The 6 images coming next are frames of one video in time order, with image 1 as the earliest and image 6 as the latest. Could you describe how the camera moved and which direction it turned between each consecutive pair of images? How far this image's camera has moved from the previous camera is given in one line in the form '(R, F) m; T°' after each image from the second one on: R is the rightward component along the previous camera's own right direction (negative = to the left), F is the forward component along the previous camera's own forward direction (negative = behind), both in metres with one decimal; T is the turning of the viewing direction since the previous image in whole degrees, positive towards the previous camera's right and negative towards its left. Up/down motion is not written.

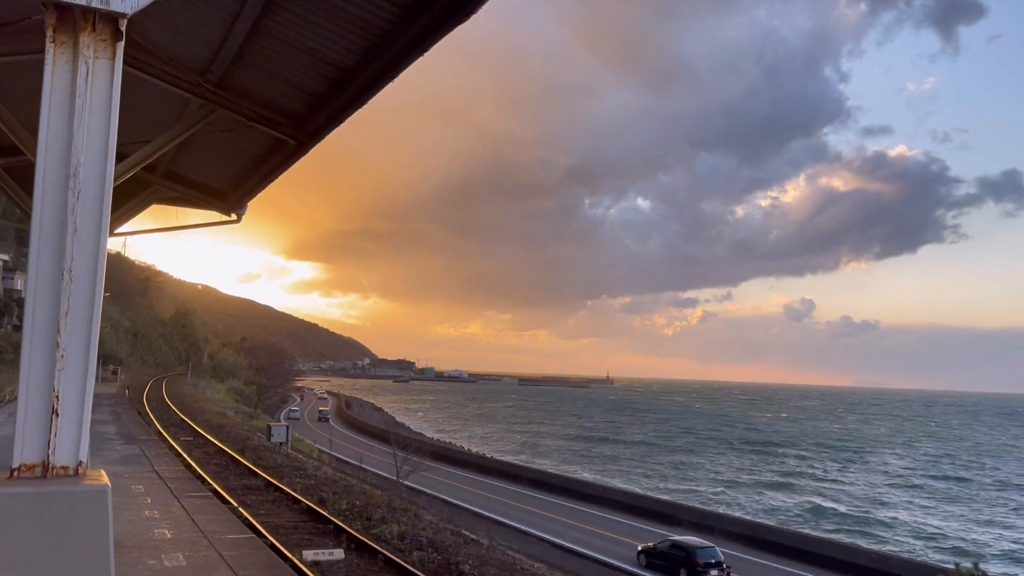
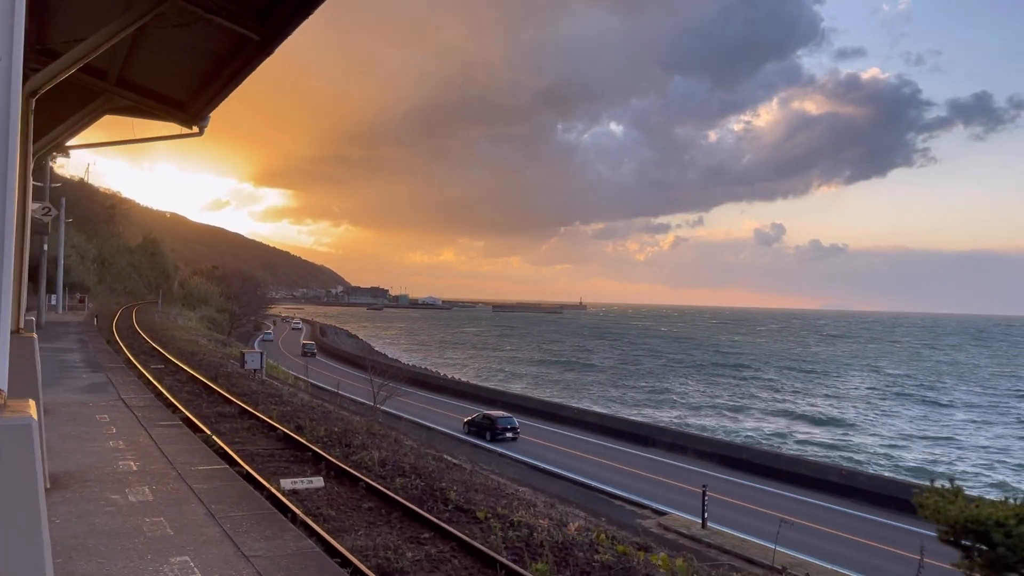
(-0.1, +0.6) m; +2°
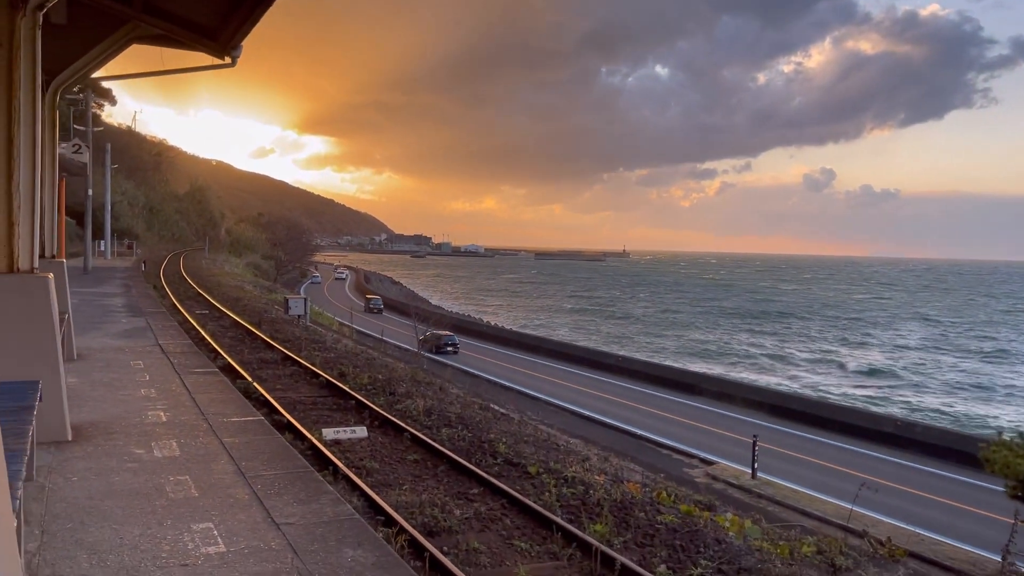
(-0.1, +0.7) m; -3°
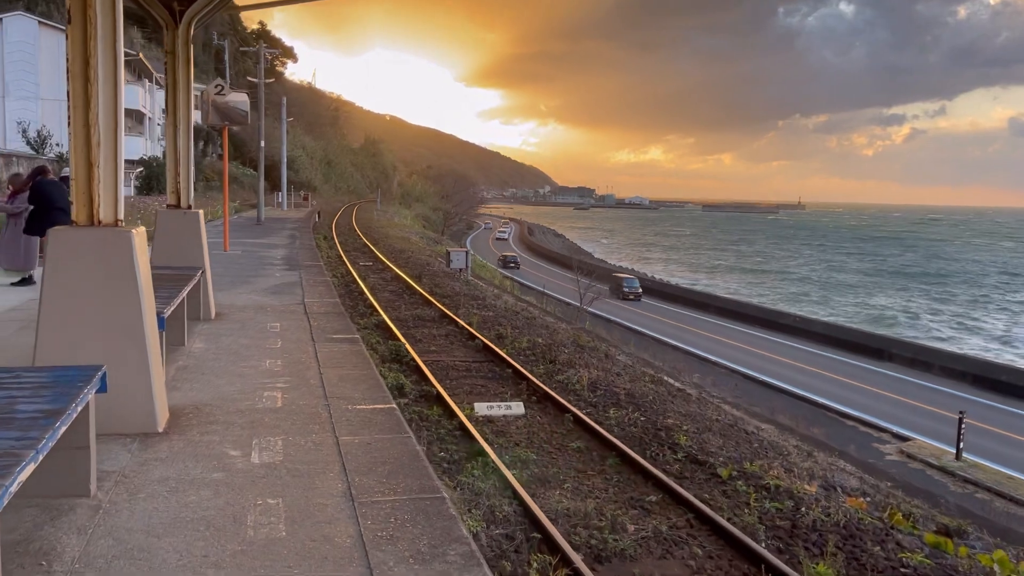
(-0.2, +1.5) m; -11°
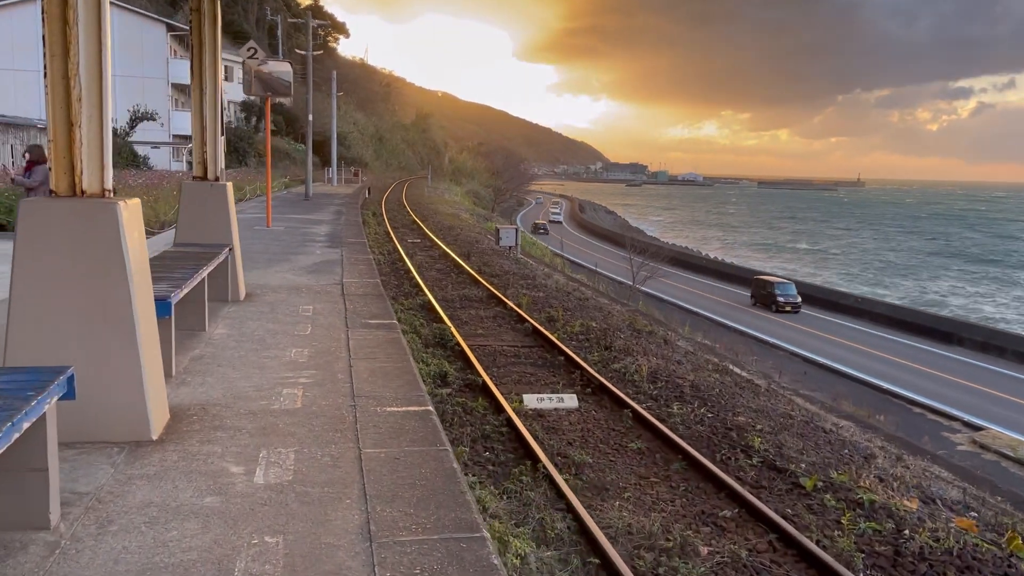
(0.0, +0.8) m; -3°
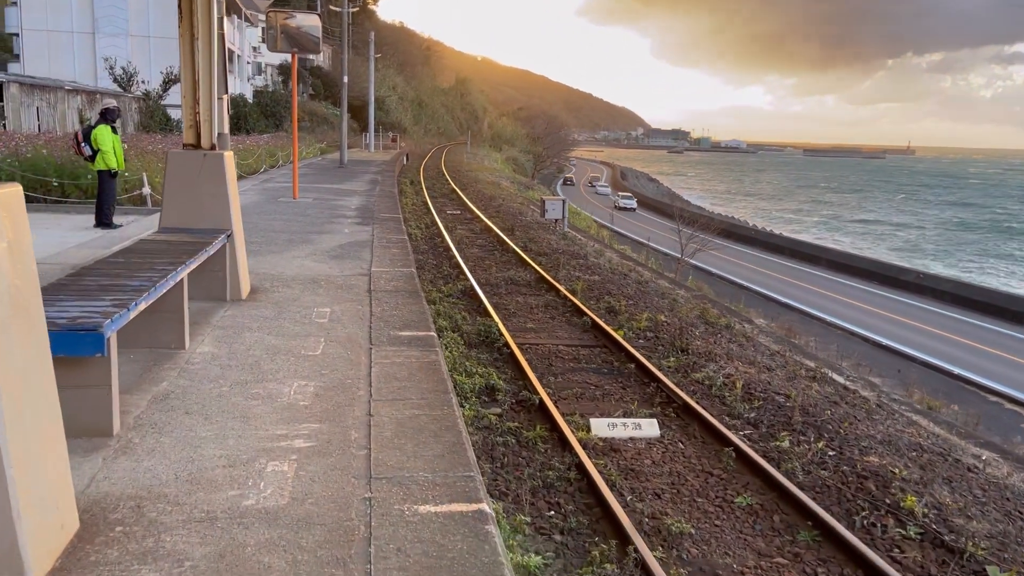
(-0.2, +1.6) m; -3°
